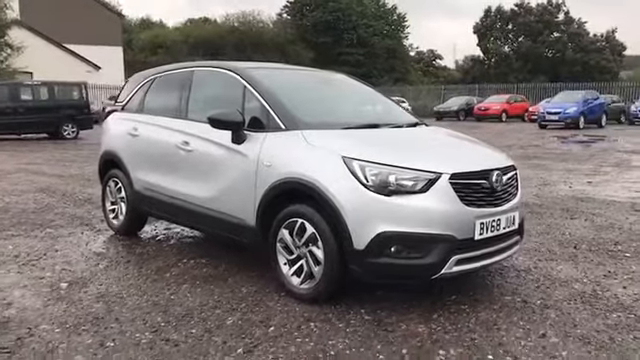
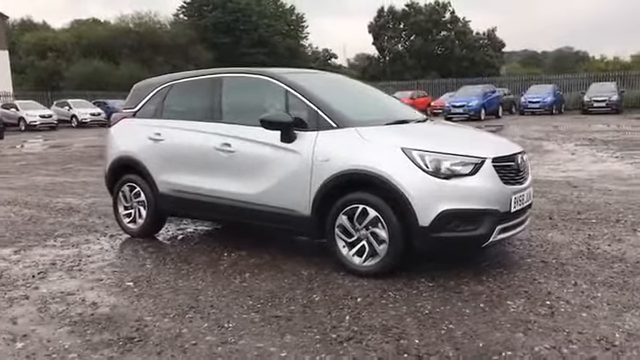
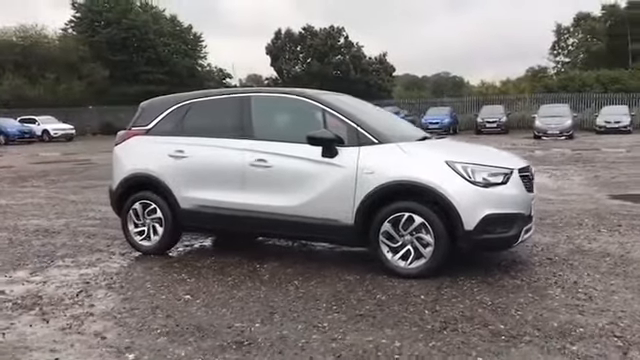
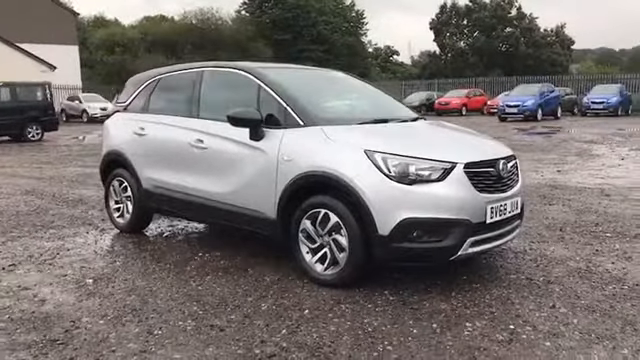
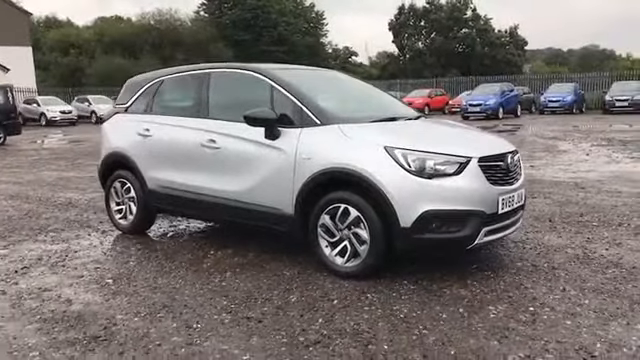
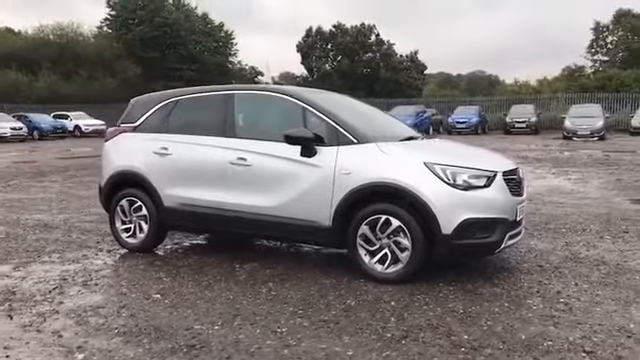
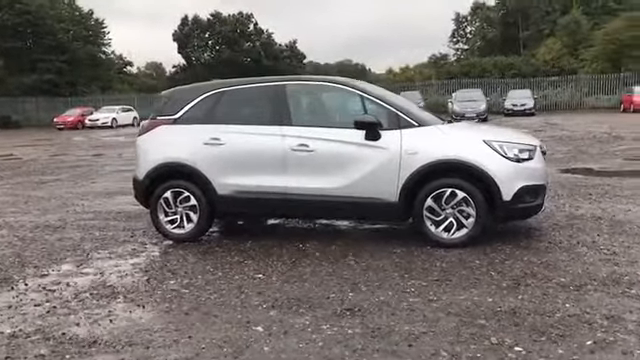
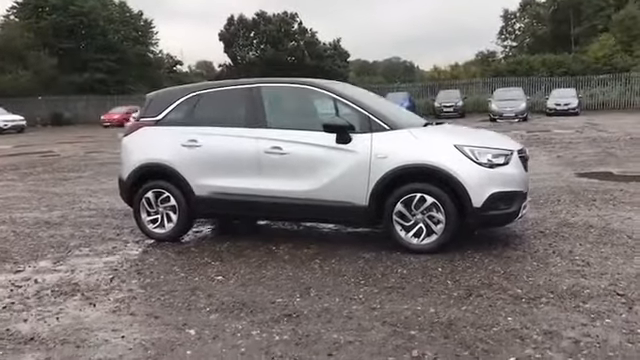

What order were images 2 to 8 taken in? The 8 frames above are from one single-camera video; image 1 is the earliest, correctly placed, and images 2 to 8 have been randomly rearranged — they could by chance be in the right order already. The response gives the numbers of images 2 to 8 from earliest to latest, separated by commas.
4, 5, 2, 6, 3, 8, 7
